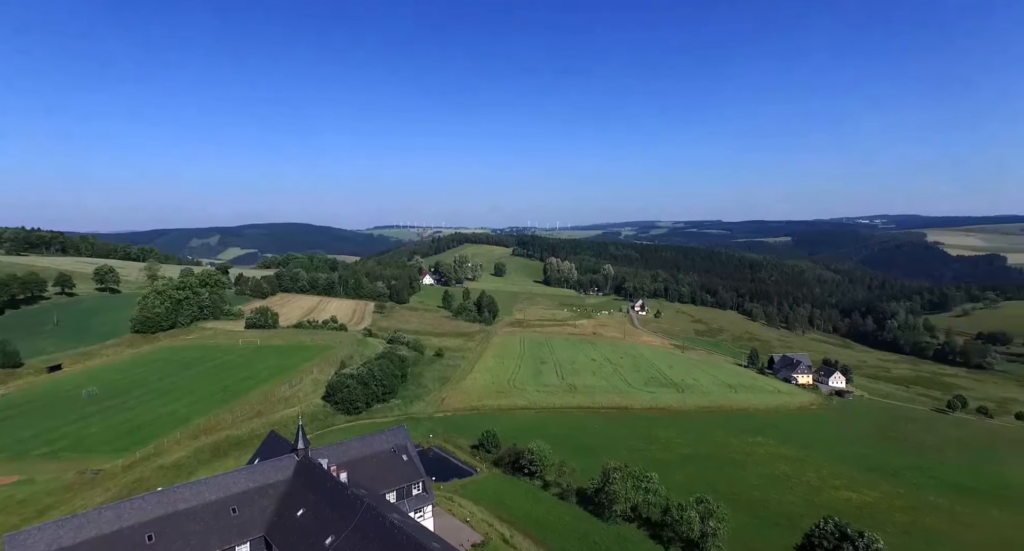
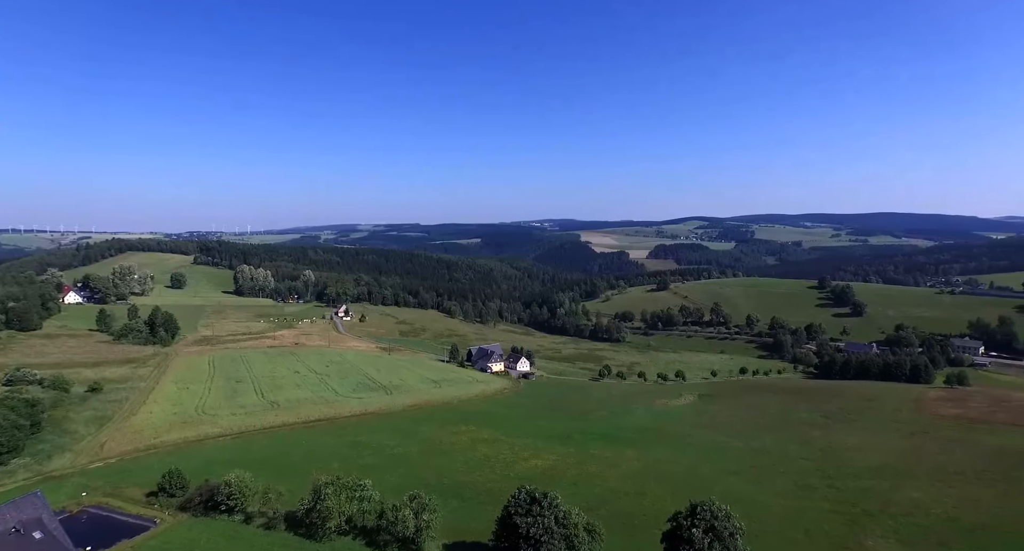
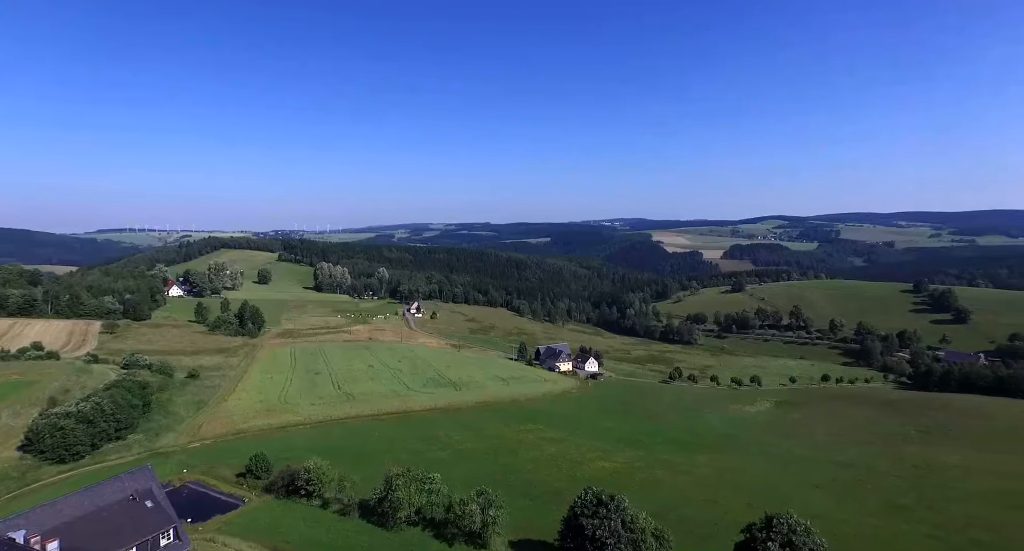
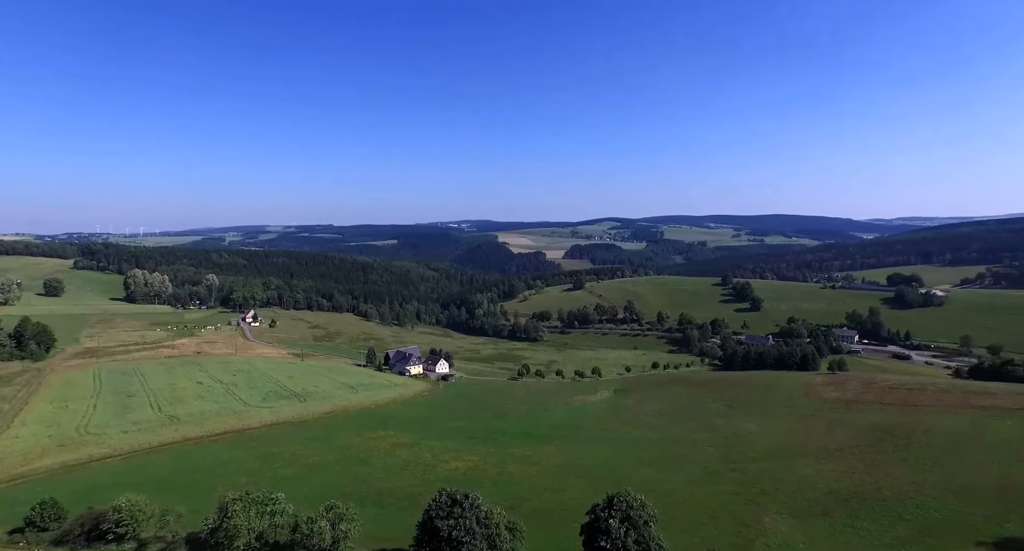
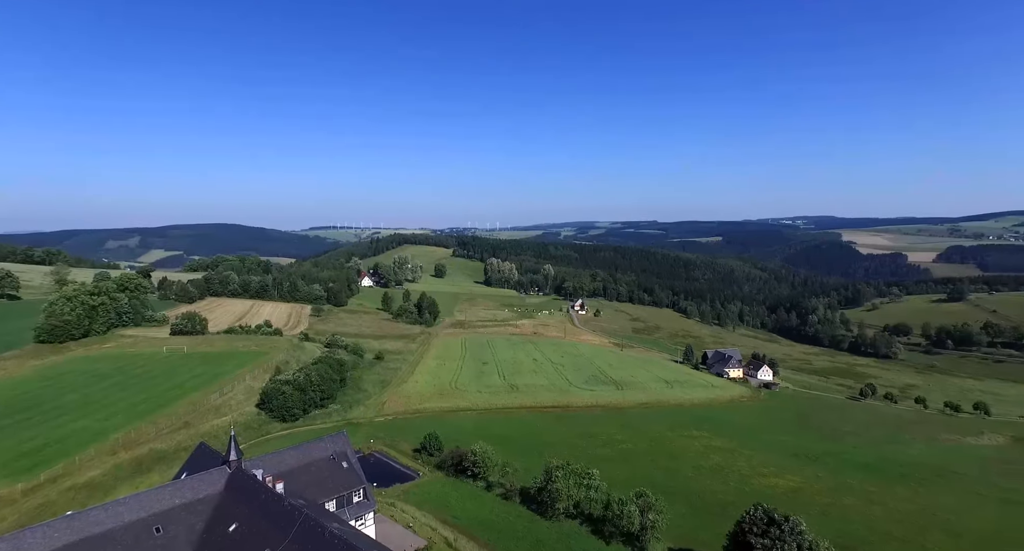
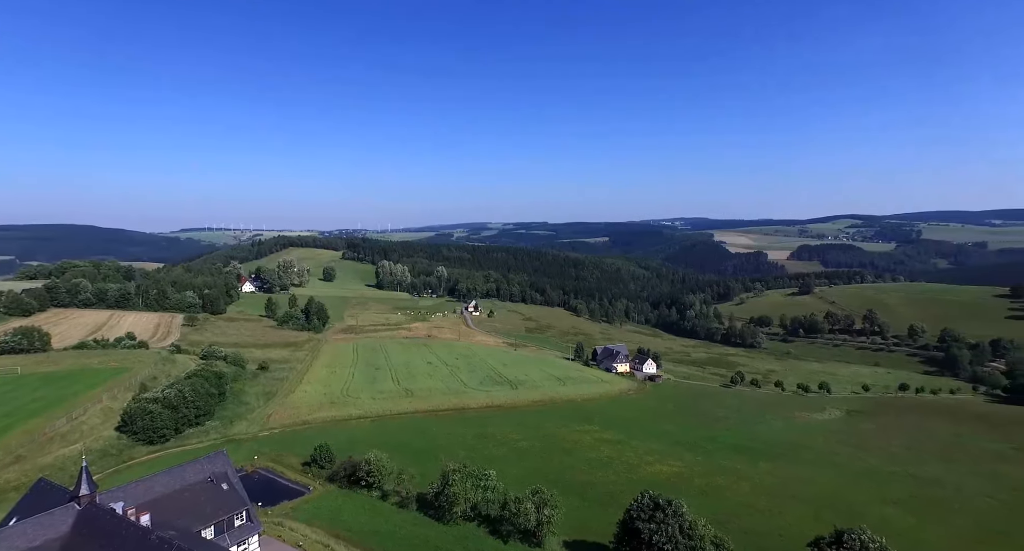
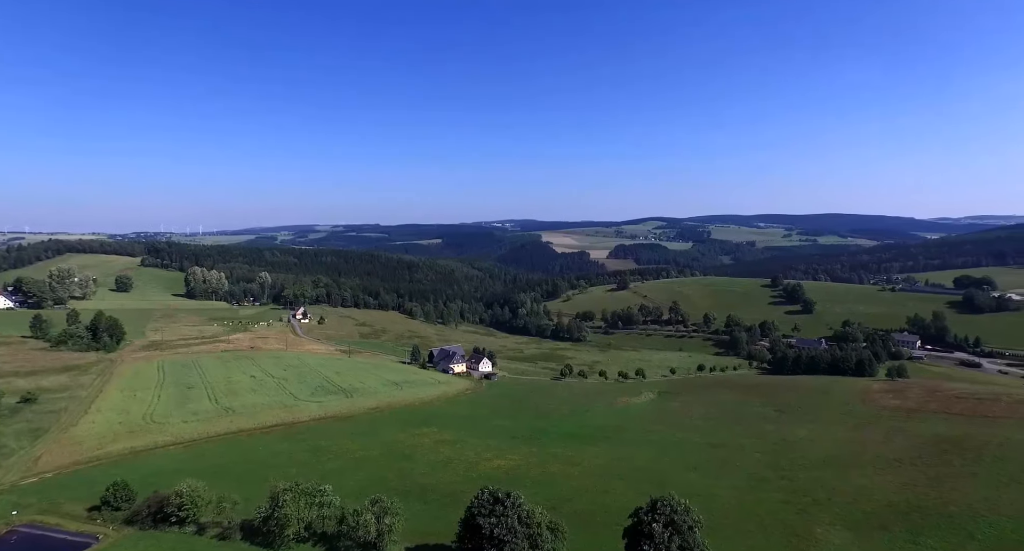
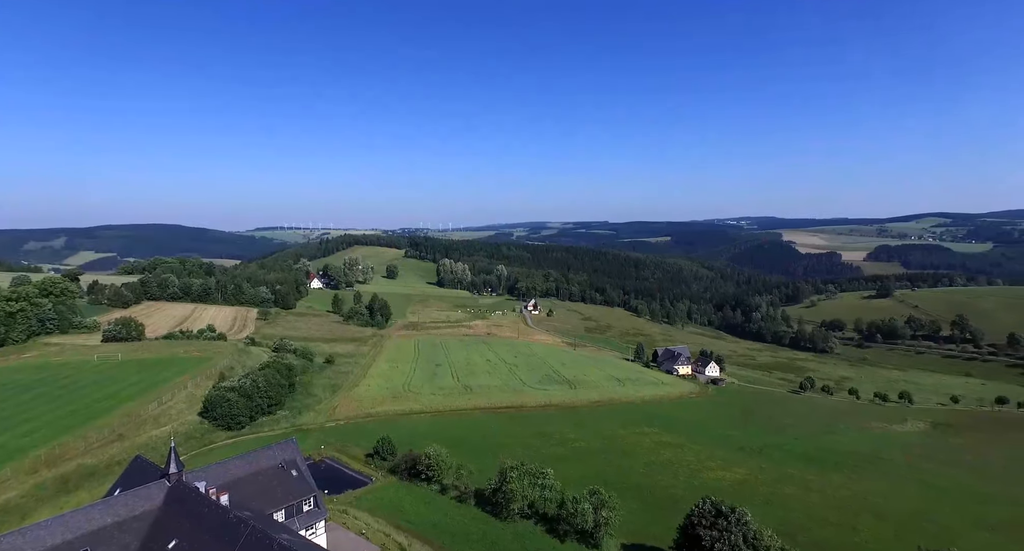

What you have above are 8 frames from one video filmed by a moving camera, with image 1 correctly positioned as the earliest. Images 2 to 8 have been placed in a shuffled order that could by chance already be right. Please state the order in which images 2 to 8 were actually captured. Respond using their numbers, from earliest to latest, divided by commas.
5, 8, 6, 3, 2, 7, 4
